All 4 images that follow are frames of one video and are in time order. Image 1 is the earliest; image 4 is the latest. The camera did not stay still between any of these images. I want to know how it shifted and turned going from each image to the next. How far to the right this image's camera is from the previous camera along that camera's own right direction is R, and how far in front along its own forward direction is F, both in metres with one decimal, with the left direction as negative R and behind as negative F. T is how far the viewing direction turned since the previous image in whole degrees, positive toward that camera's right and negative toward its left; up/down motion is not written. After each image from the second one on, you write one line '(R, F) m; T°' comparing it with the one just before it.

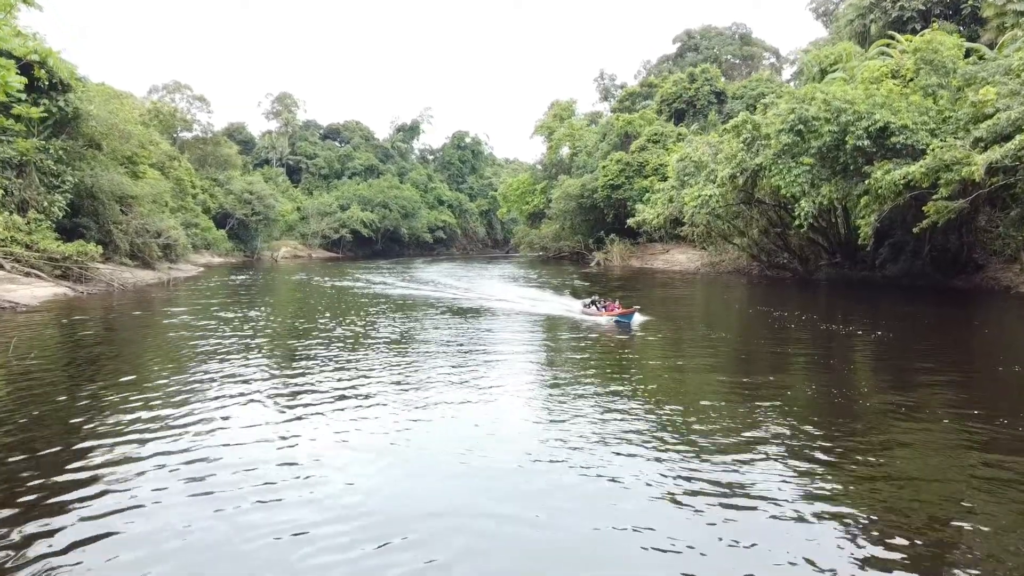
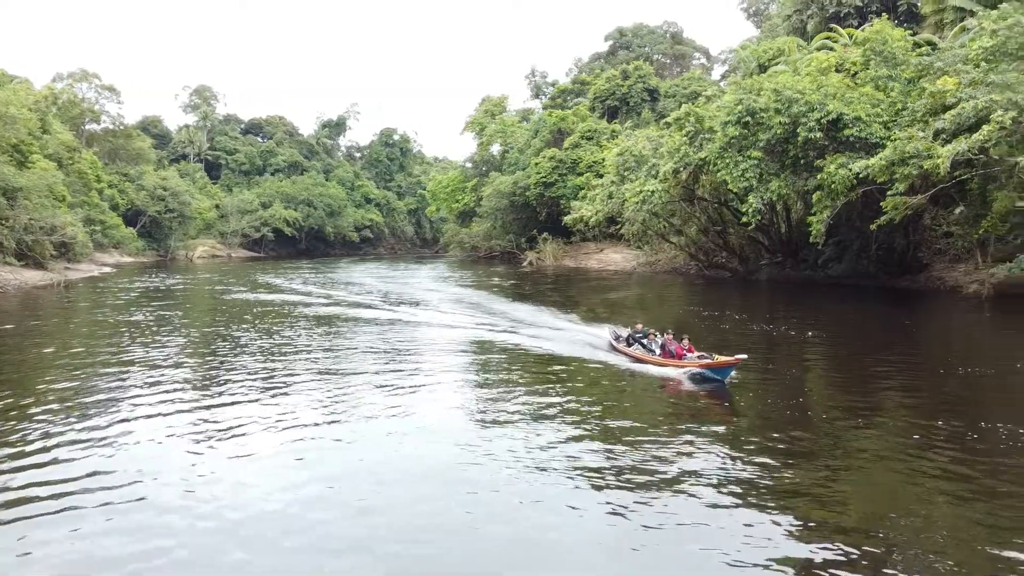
(0.0, +1.5) m; +6°
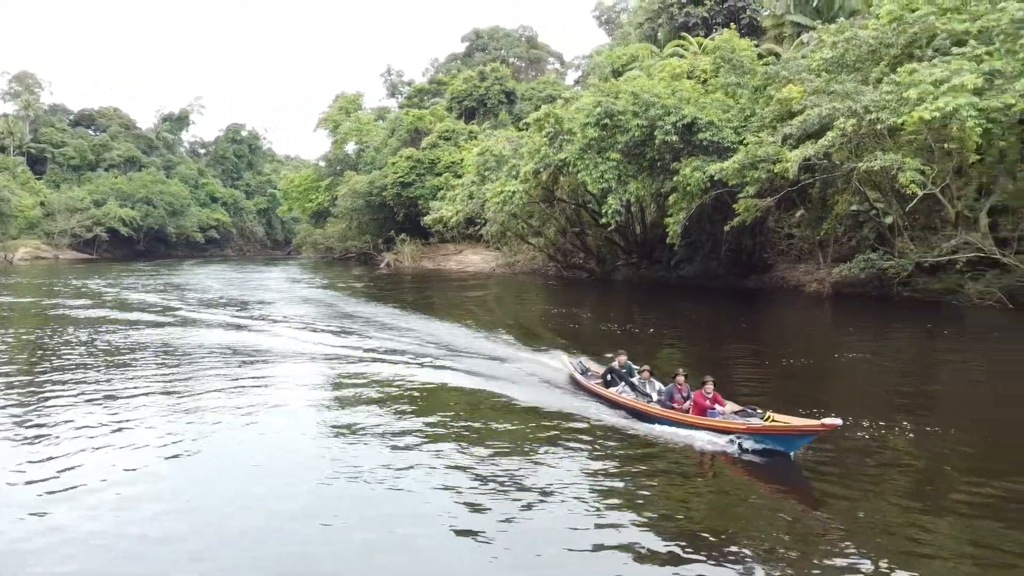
(+0.1, +0.9) m; +12°
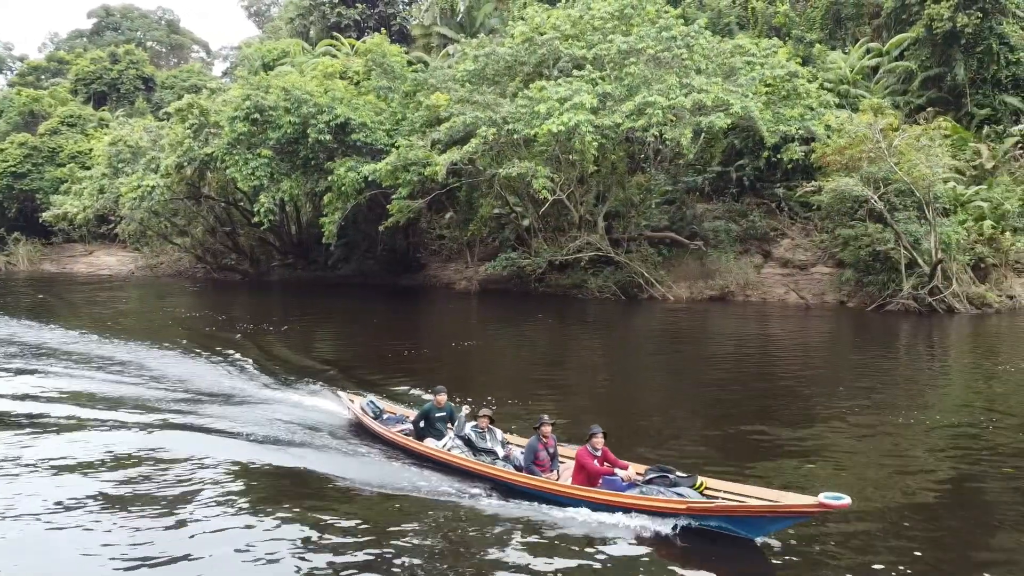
(+0.3, +0.6) m; +29°
